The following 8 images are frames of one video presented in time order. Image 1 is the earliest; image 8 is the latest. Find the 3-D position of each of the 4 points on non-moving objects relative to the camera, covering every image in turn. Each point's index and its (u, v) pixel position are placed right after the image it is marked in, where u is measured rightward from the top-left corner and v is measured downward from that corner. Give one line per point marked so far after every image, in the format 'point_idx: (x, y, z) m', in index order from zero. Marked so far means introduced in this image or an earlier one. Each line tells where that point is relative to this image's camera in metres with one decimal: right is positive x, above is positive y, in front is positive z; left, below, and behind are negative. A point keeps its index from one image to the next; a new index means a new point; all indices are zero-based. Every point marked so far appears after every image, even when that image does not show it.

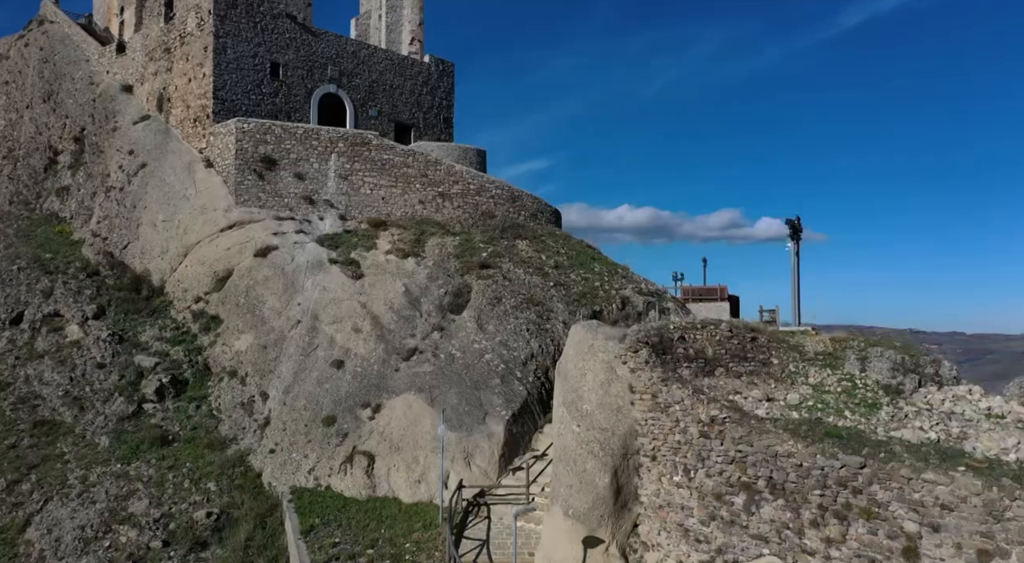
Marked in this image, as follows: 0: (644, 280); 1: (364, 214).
0: (+3.1, 0.0, +15.3) m
1: (-3.4, +1.6, +15.2) m
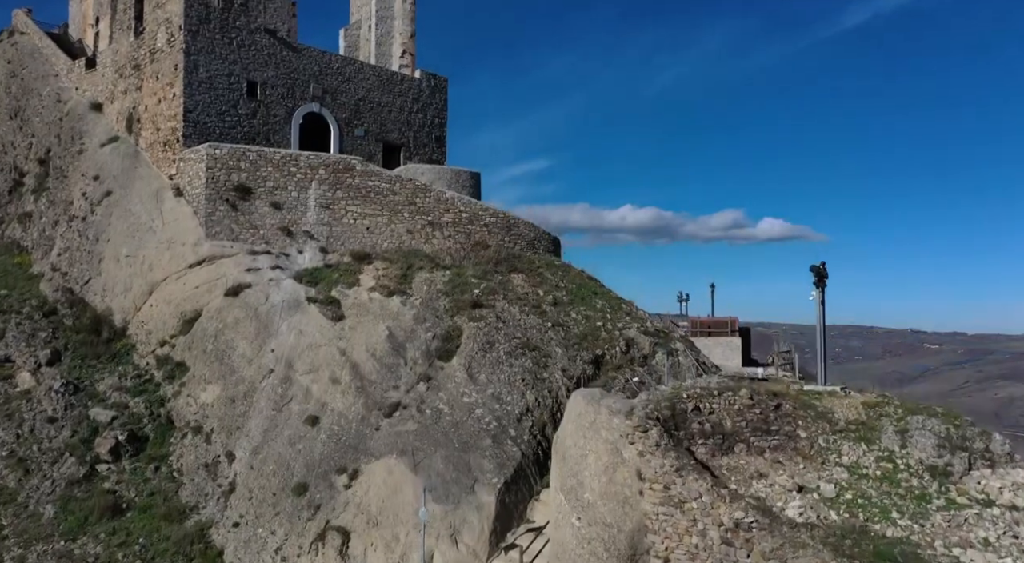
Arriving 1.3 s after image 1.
0: (+3.0, -0.8, +14.1) m
1: (-3.5, +0.8, +14.0) m
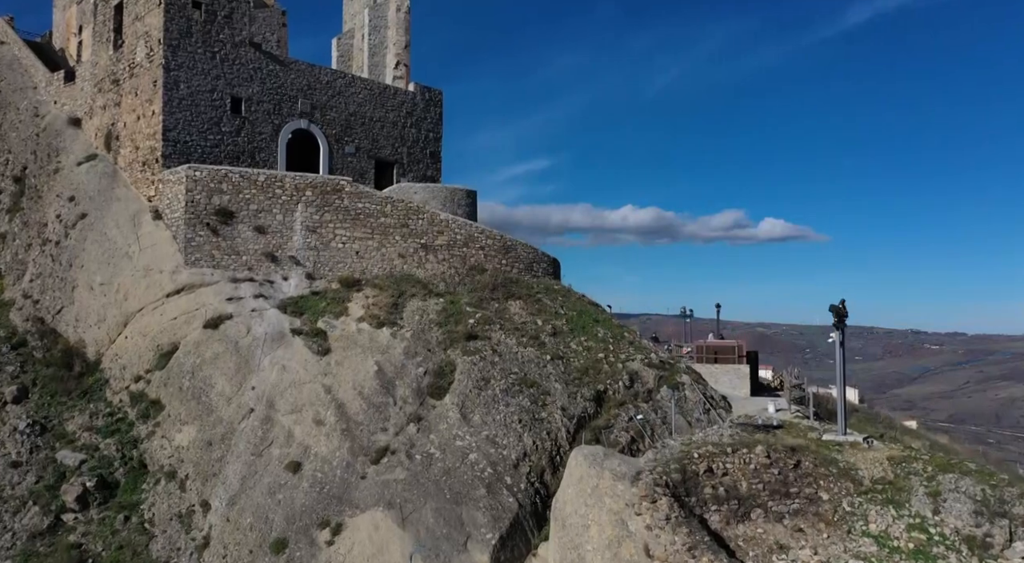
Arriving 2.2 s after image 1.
0: (+2.9, -1.4, +13.4) m
1: (-3.6, +0.2, +13.3) m
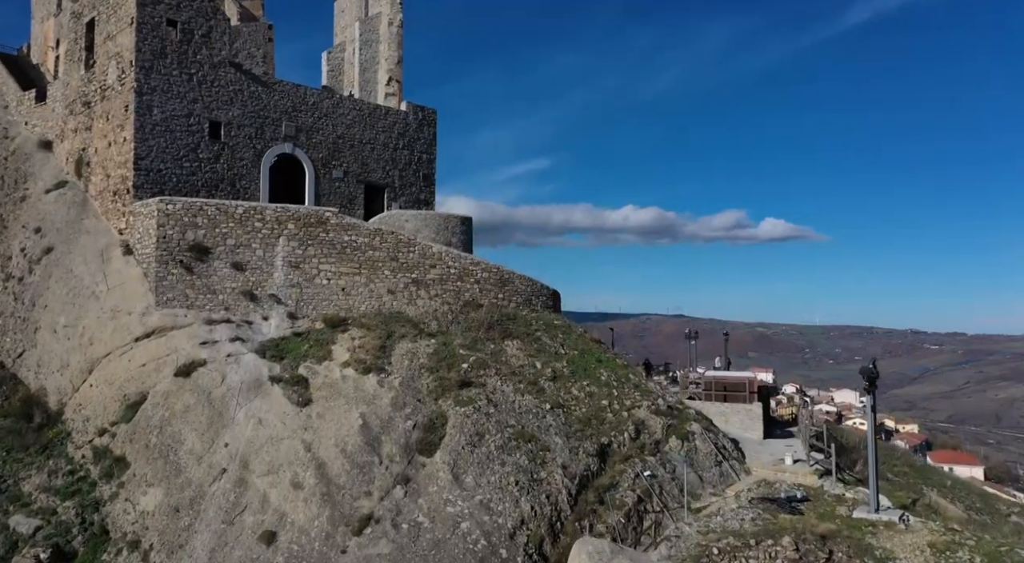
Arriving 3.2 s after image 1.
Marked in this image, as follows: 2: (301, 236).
0: (+2.8, -2.1, +12.5) m
1: (-3.7, -0.5, +12.4) m
2: (-4.0, +0.9, +12.4) m
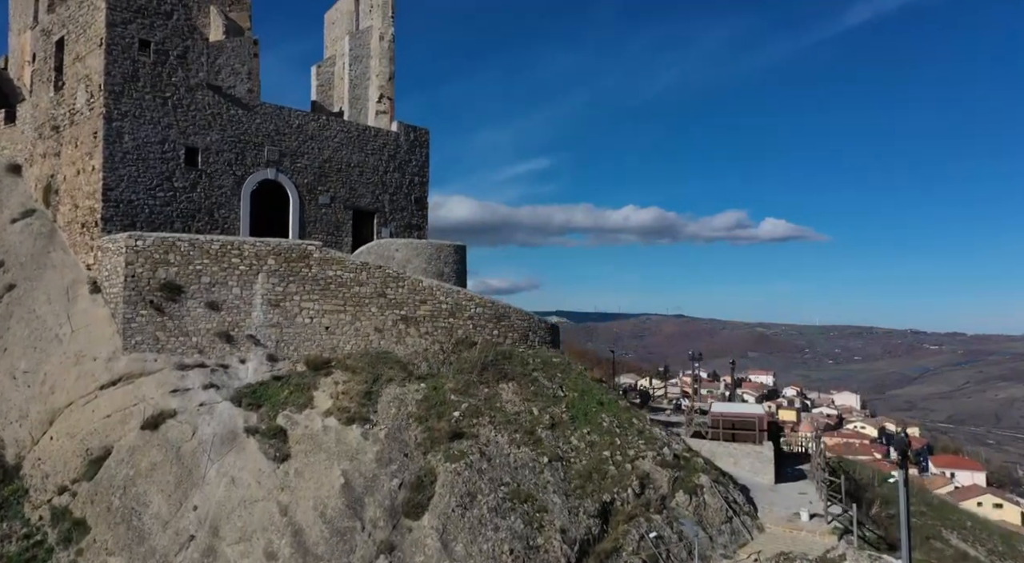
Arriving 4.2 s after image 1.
0: (+2.8, -2.8, +11.7) m
1: (-3.7, -1.2, +11.6) m
2: (-4.1, +0.2, +11.6) m
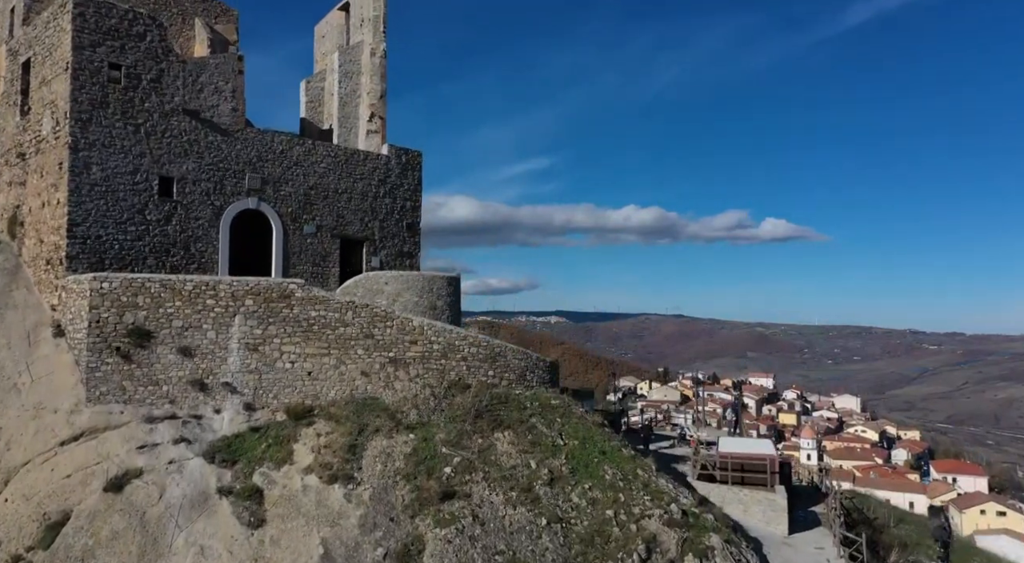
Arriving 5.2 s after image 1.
0: (+2.7, -3.5, +10.9) m
1: (-3.8, -1.9, +10.8) m
2: (-4.2, -0.5, +10.8) m
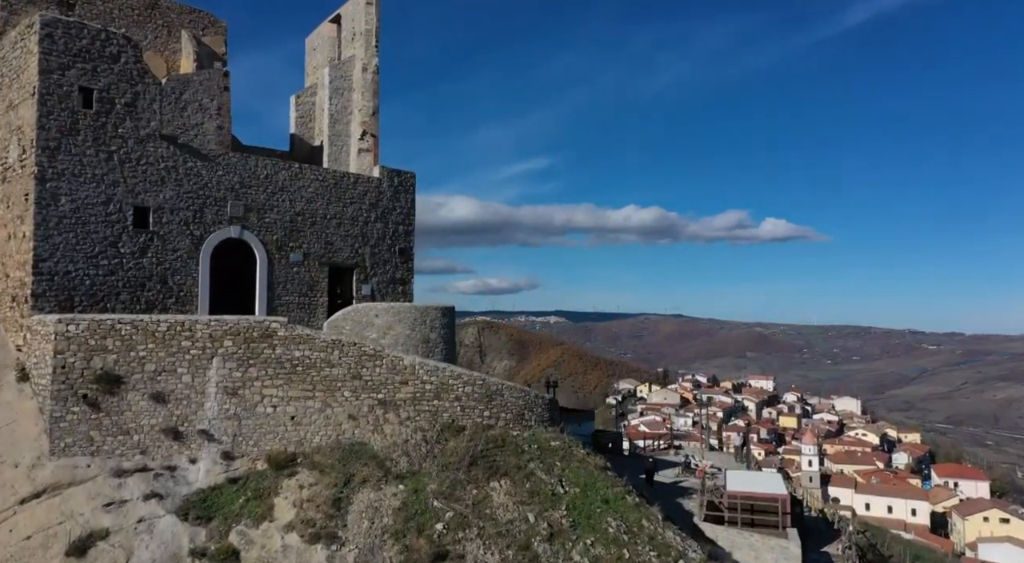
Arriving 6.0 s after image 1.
0: (+2.6, -4.2, +10.2) m
1: (-3.9, -2.5, +10.1) m
2: (-4.2, -1.1, +10.1) m
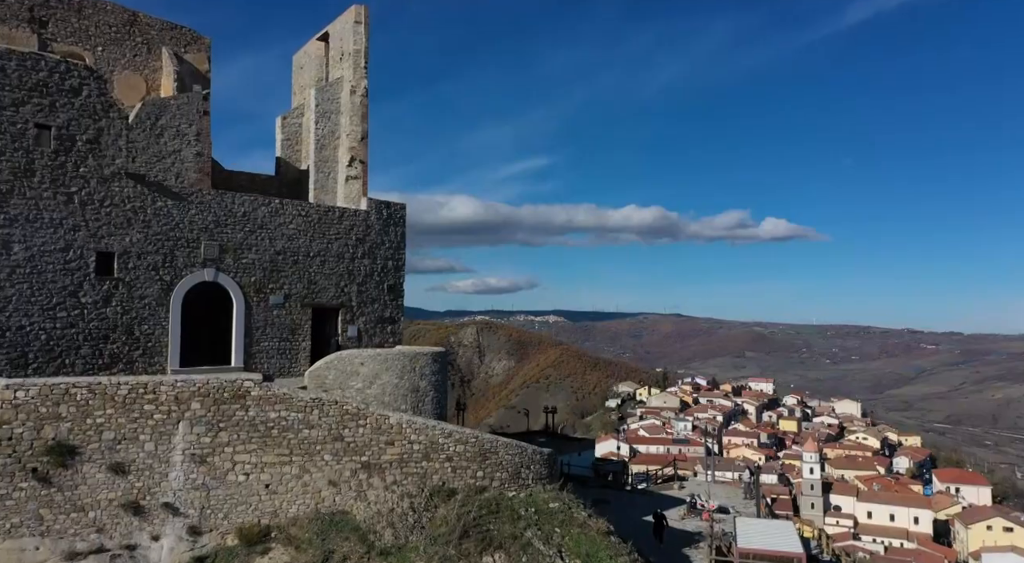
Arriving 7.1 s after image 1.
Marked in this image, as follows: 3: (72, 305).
0: (+2.6, -5.0, +9.3) m
1: (-3.9, -3.3, +9.2) m
2: (-4.3, -1.9, +9.2) m
3: (-6.6, -0.4, +9.8) m
